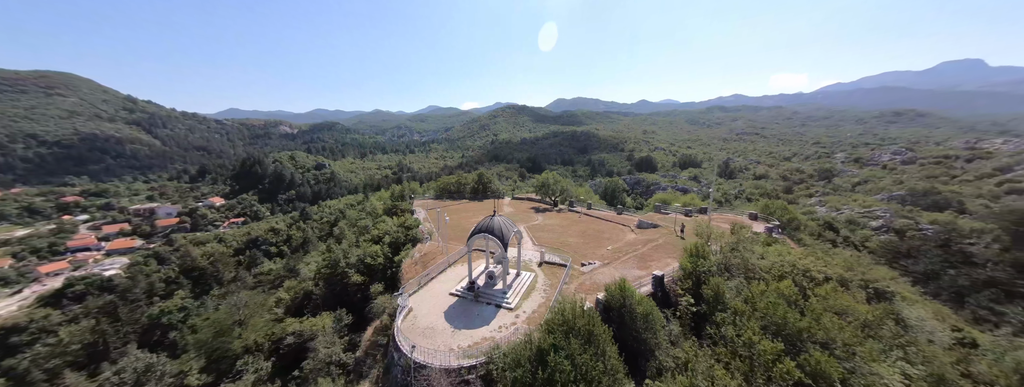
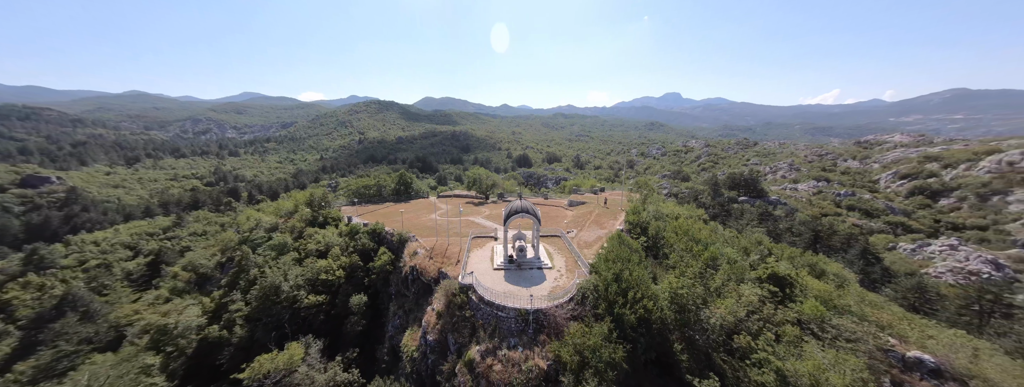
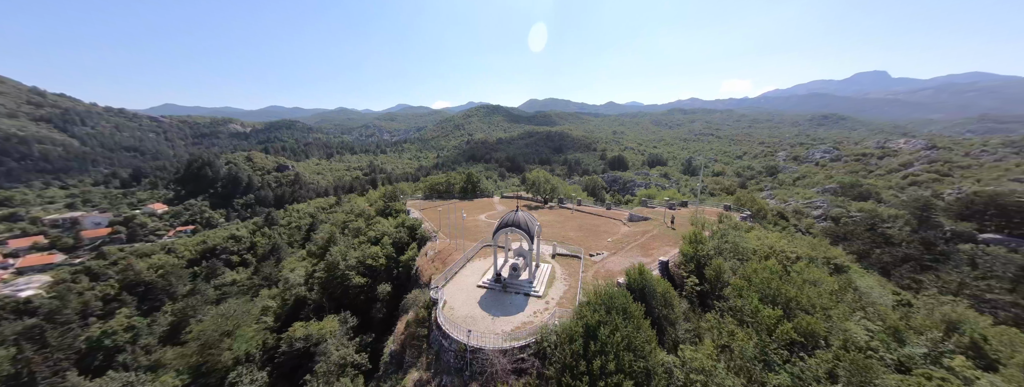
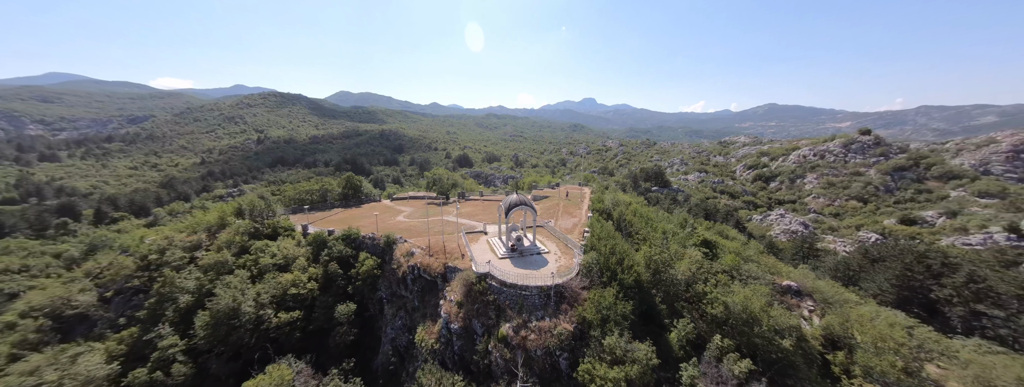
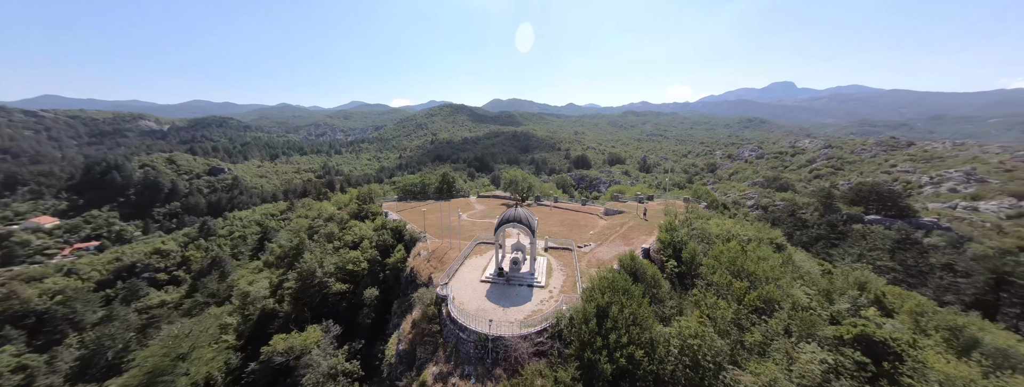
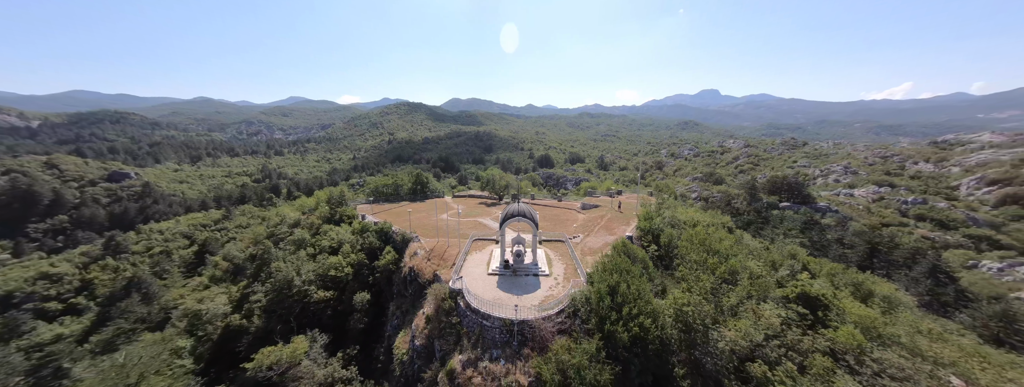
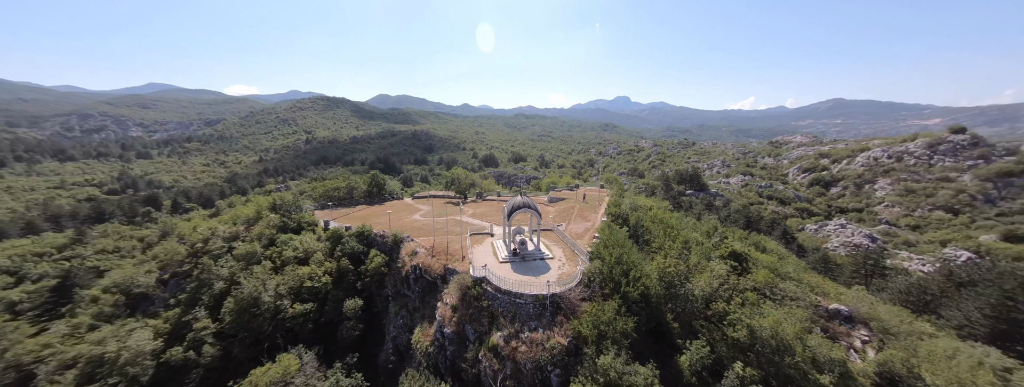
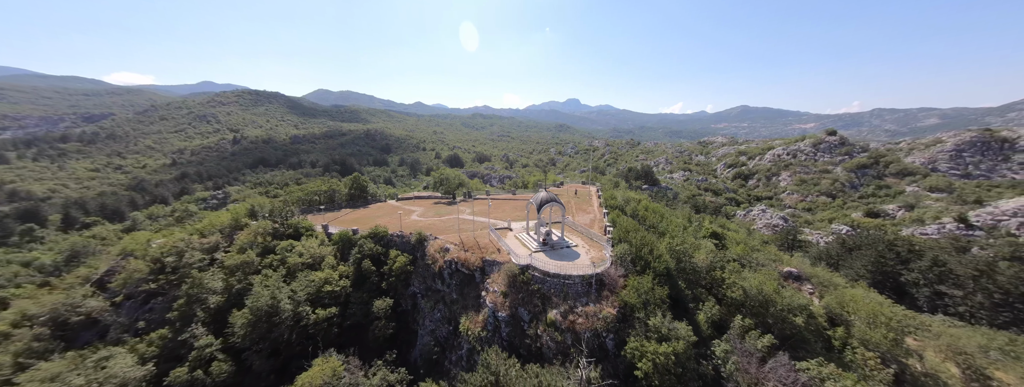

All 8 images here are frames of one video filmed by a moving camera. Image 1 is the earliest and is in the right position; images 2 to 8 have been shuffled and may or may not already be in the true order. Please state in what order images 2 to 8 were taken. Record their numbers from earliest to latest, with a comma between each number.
3, 5, 6, 2, 7, 4, 8
